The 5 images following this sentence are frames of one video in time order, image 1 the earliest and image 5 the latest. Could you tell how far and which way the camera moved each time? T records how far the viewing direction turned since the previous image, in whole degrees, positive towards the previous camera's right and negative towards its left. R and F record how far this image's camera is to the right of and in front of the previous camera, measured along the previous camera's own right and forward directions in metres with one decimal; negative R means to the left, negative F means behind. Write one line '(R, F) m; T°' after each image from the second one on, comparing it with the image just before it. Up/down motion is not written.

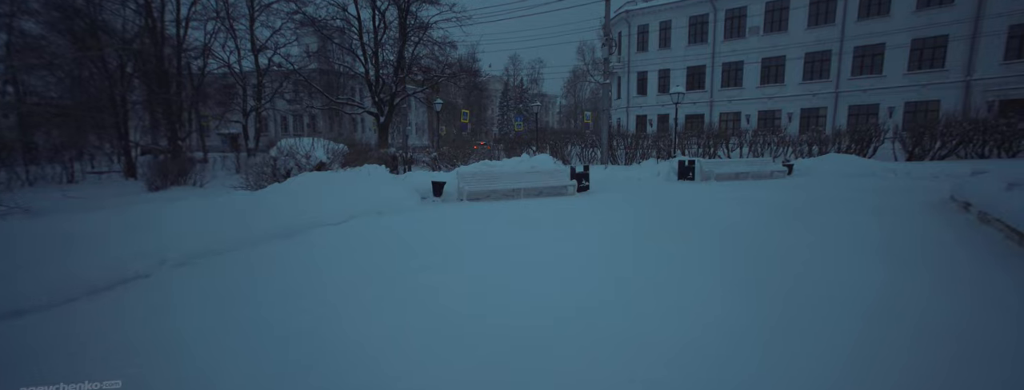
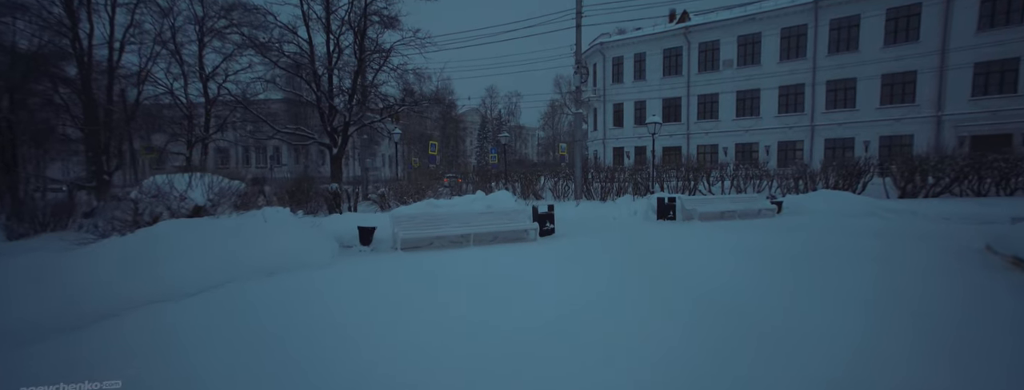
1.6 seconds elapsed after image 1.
(+0.4, +1.3) m; +2°
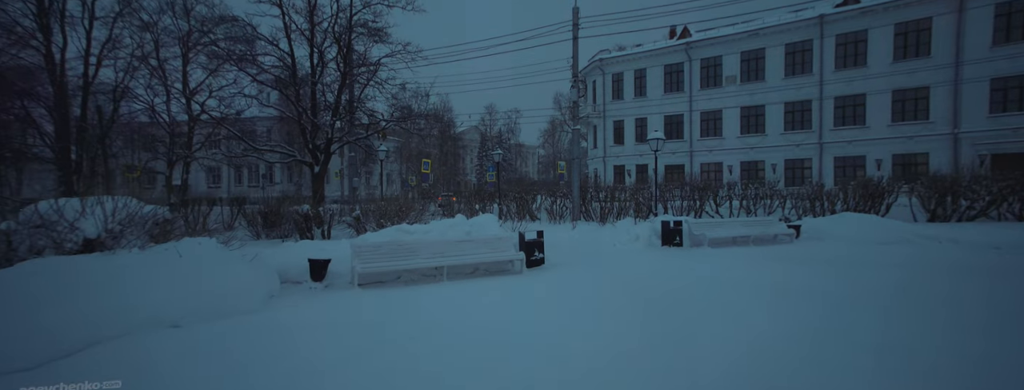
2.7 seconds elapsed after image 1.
(+0.2, +0.9) m; 0°
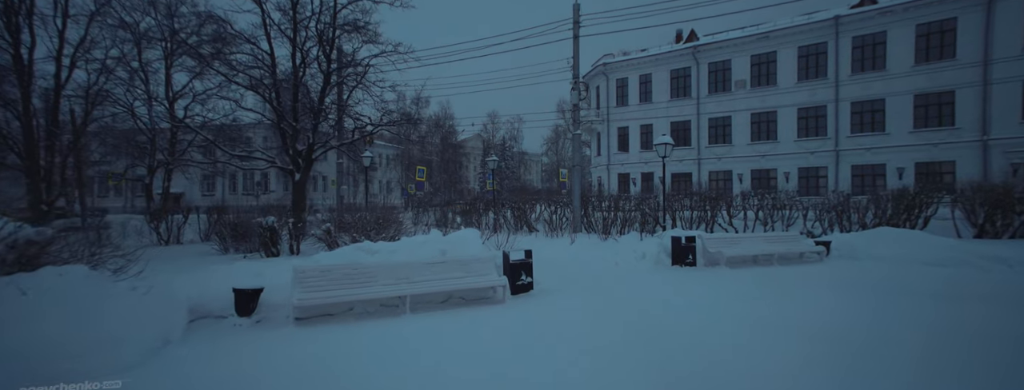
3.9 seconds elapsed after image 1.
(+0.2, +1.1) m; -1°
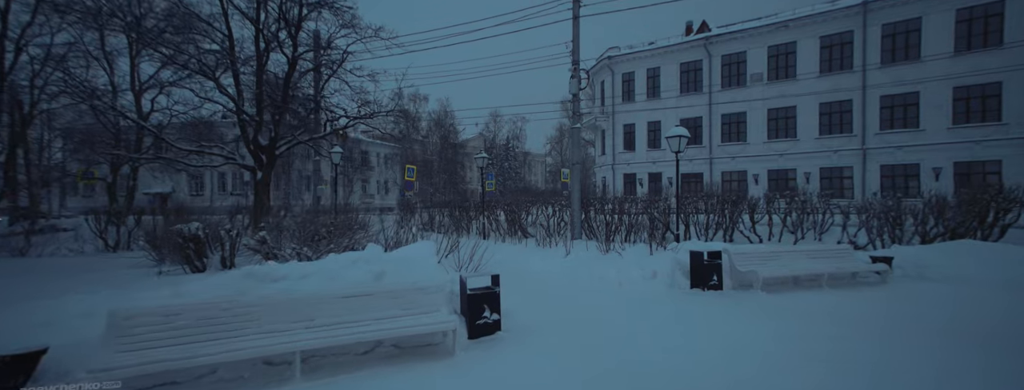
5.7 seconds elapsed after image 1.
(+0.4, +1.6) m; -1°
